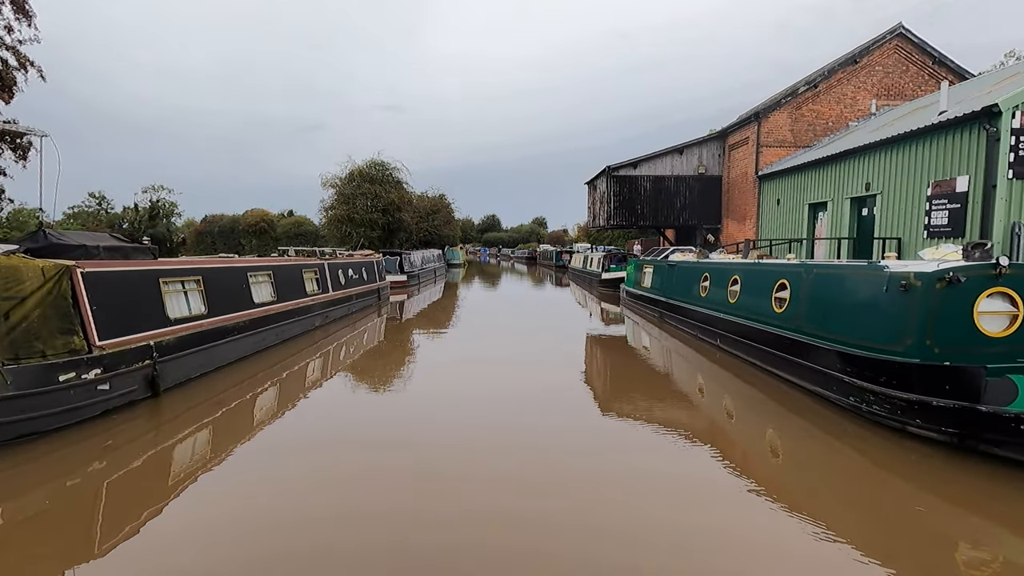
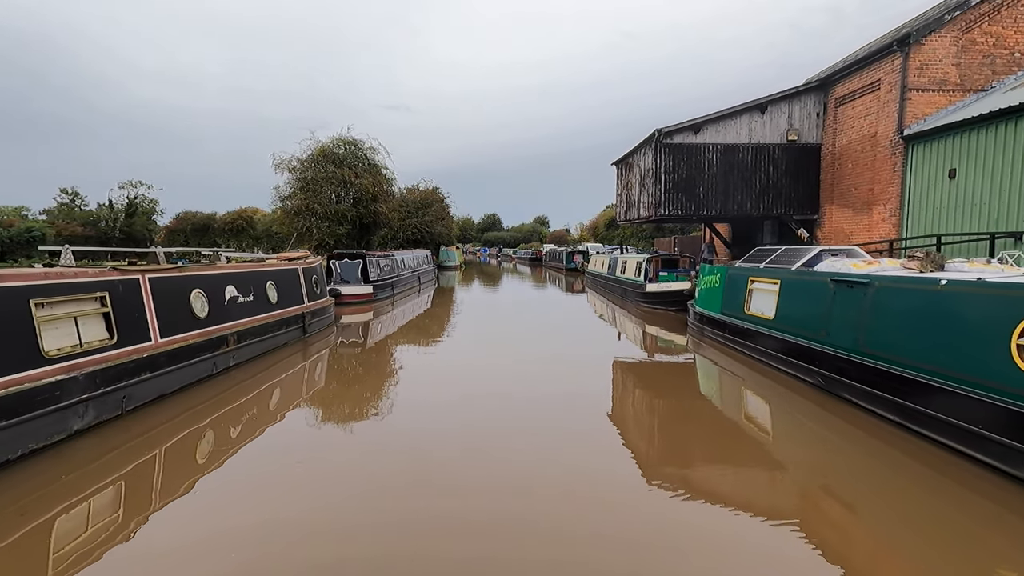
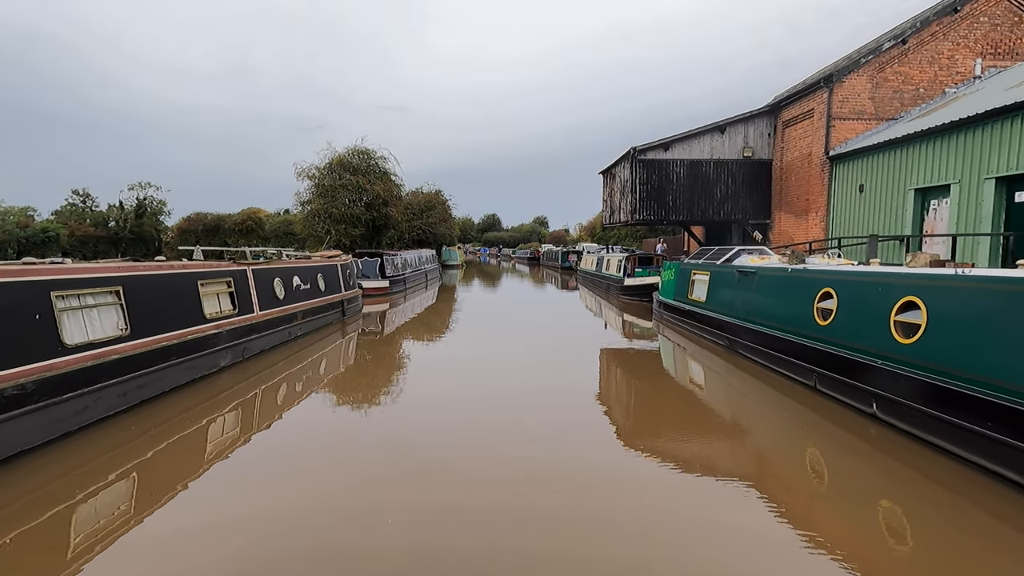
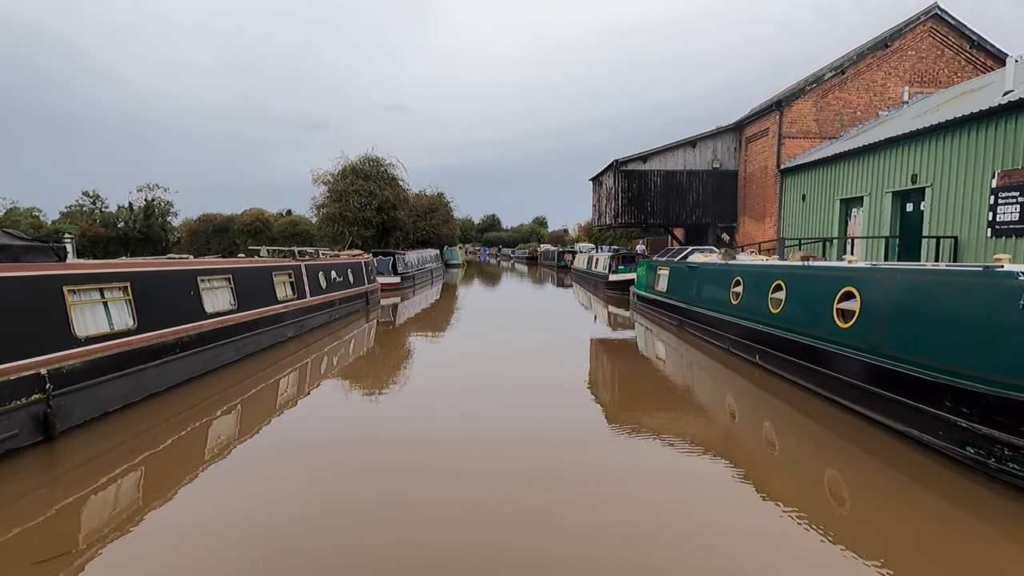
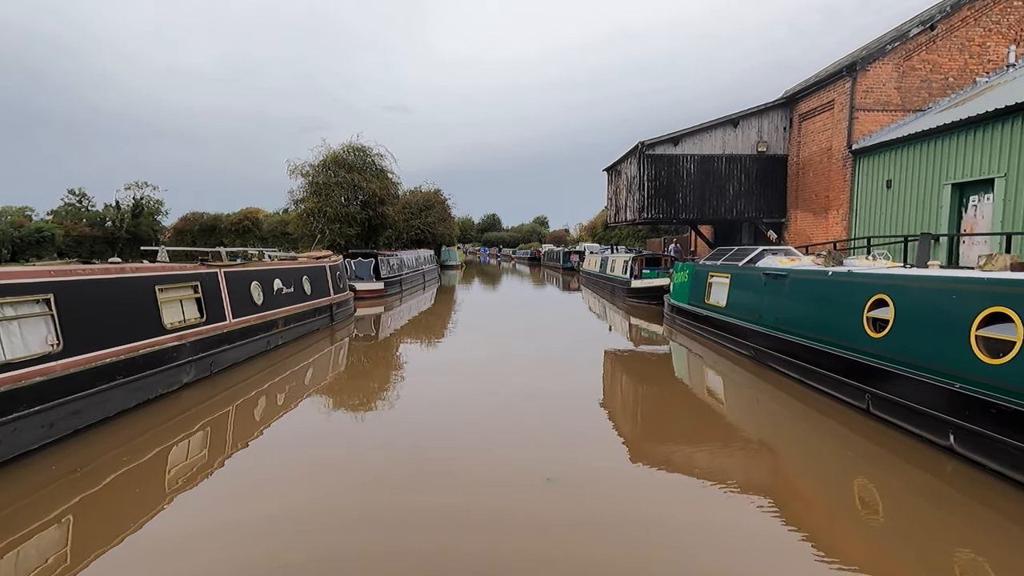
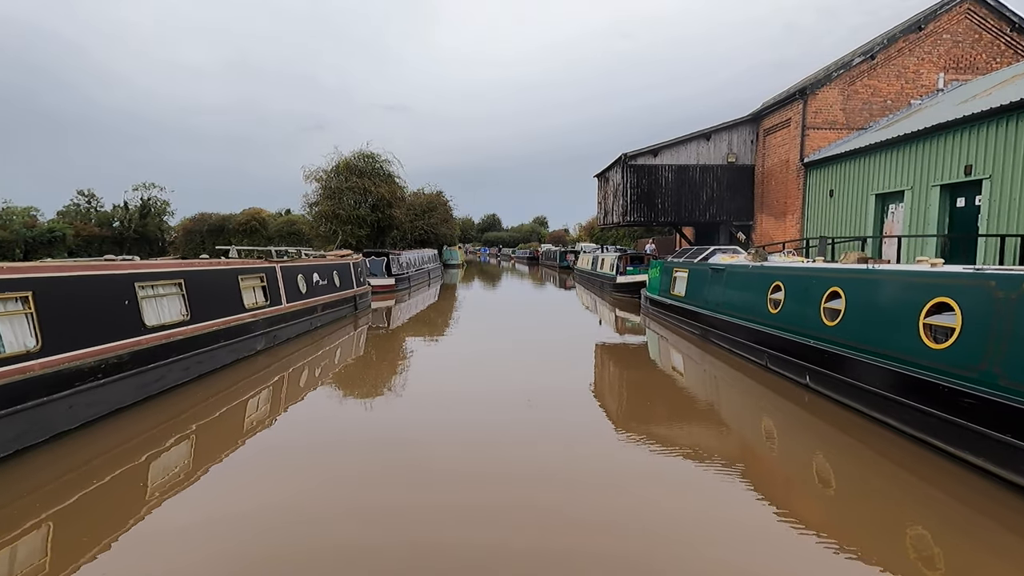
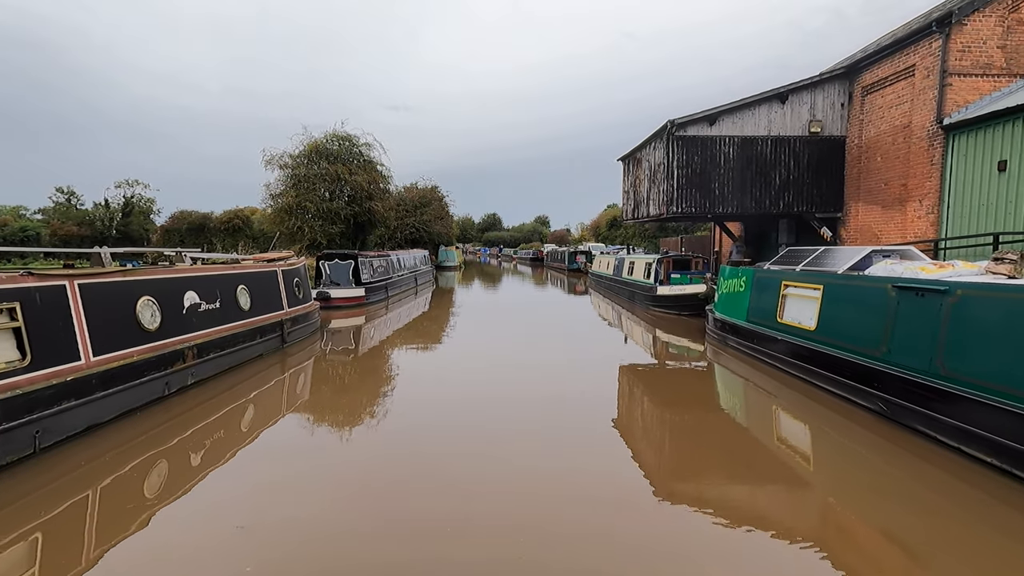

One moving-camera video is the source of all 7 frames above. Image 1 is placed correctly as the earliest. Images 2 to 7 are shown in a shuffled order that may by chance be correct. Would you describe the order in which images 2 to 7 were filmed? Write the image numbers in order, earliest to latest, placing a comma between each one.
4, 6, 3, 5, 2, 7
